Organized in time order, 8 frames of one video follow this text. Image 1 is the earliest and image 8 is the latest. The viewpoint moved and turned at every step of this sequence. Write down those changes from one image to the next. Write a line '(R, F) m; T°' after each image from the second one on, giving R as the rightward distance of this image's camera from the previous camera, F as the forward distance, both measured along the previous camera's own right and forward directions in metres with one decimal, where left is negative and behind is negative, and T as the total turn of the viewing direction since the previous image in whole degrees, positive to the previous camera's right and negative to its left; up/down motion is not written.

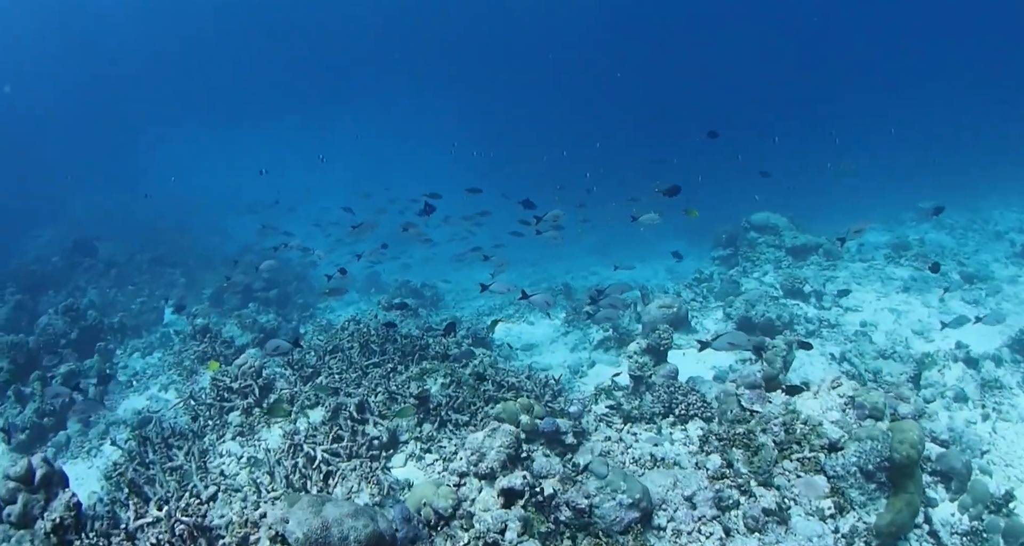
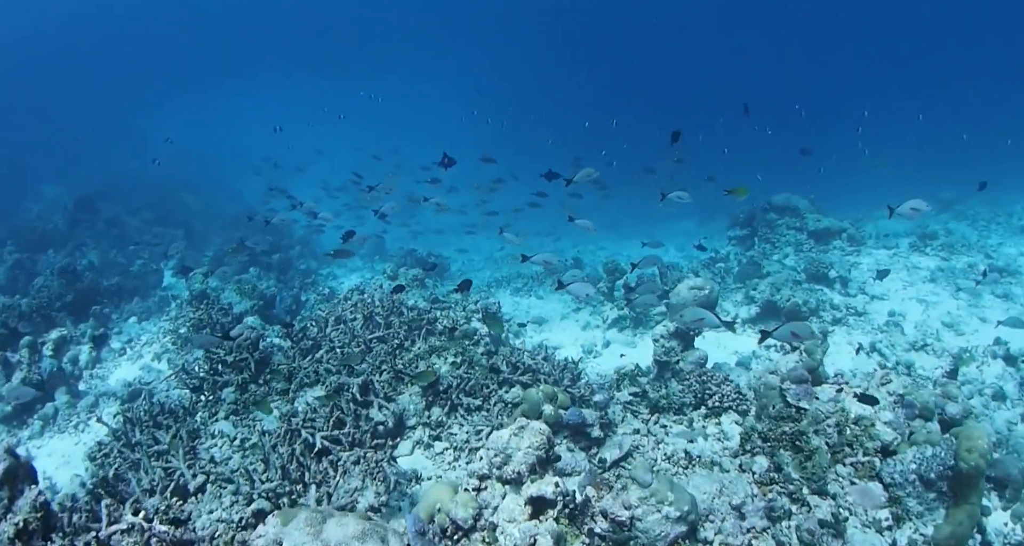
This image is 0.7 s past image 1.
(-0.2, +0.7) m; 0°
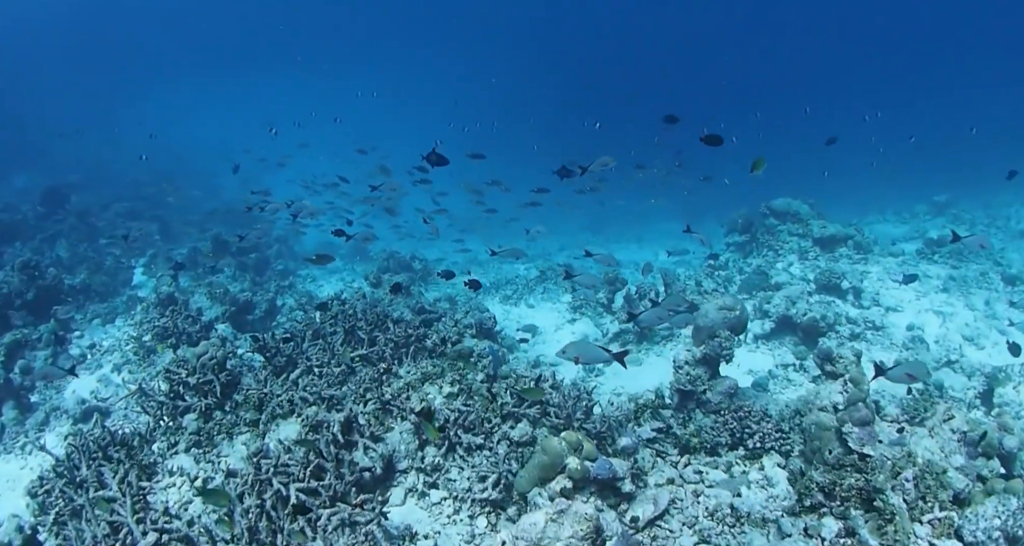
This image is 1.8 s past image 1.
(-0.3, +0.9) m; +1°
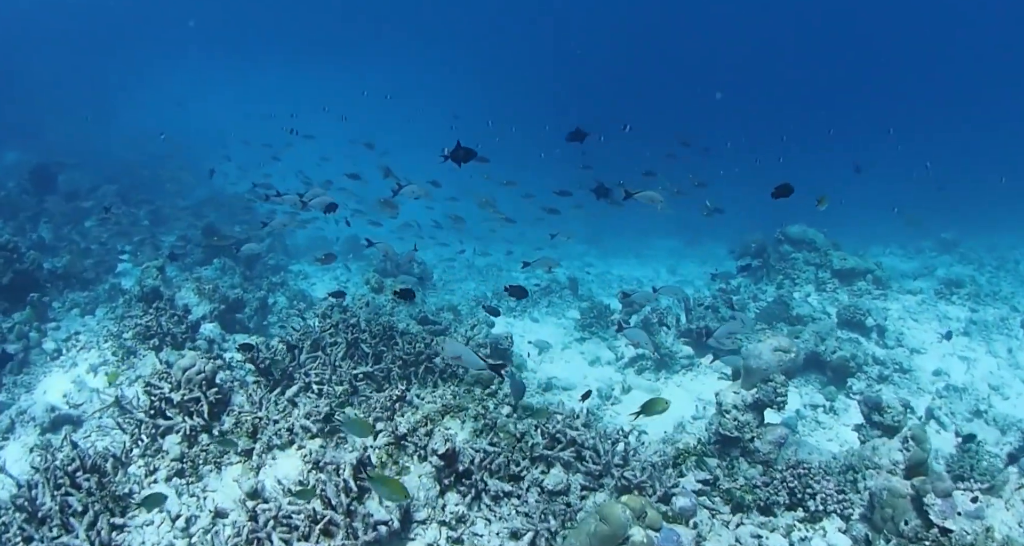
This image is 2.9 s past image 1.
(-0.5, +0.7) m; +1°
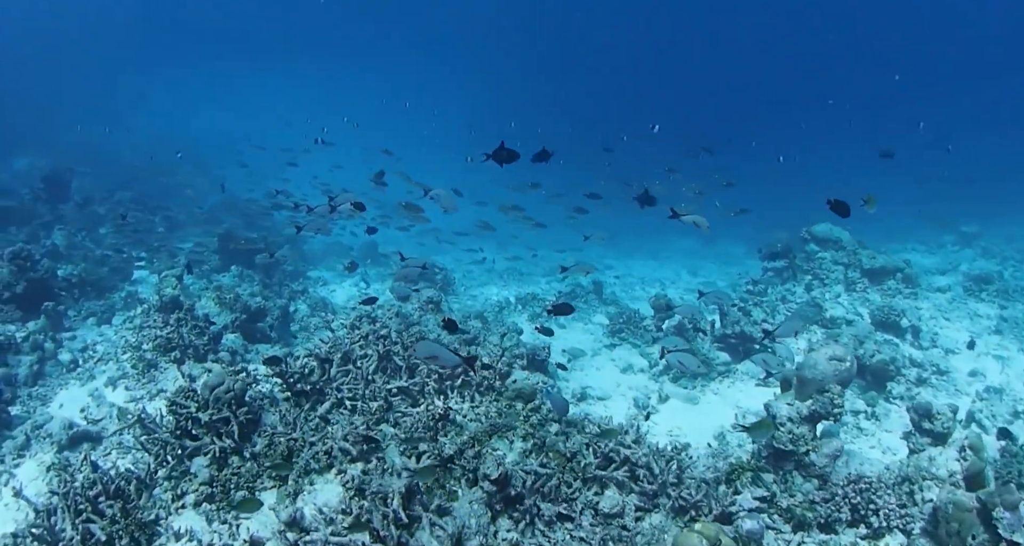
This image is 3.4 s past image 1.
(-0.4, +0.4) m; -1°
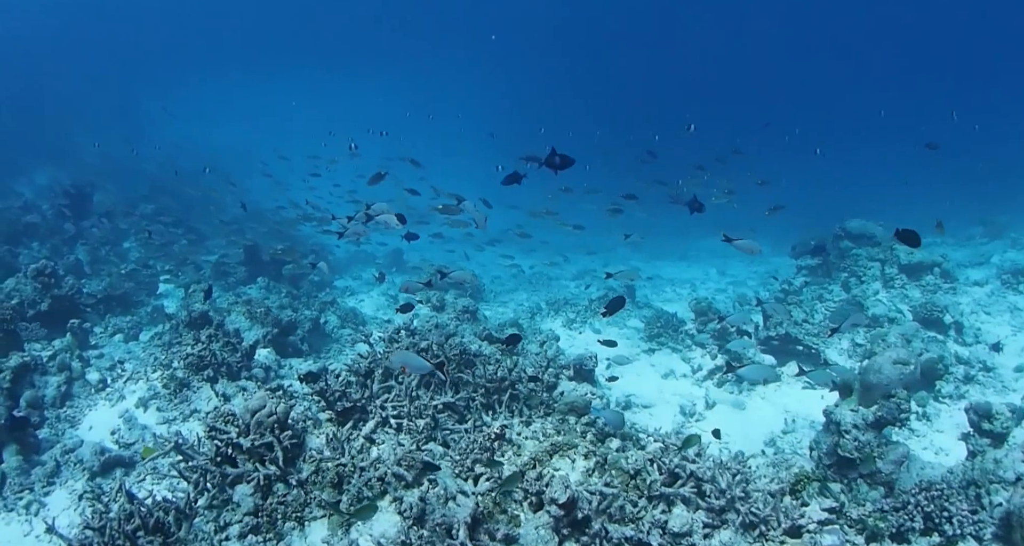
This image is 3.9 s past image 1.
(-0.4, +0.4) m; -1°
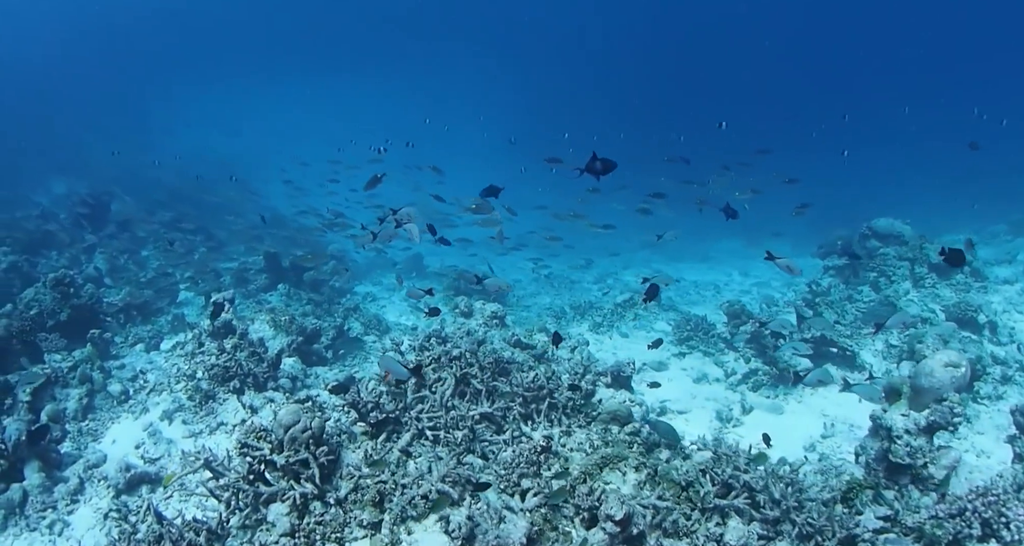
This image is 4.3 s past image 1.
(-0.3, +0.3) m; -1°
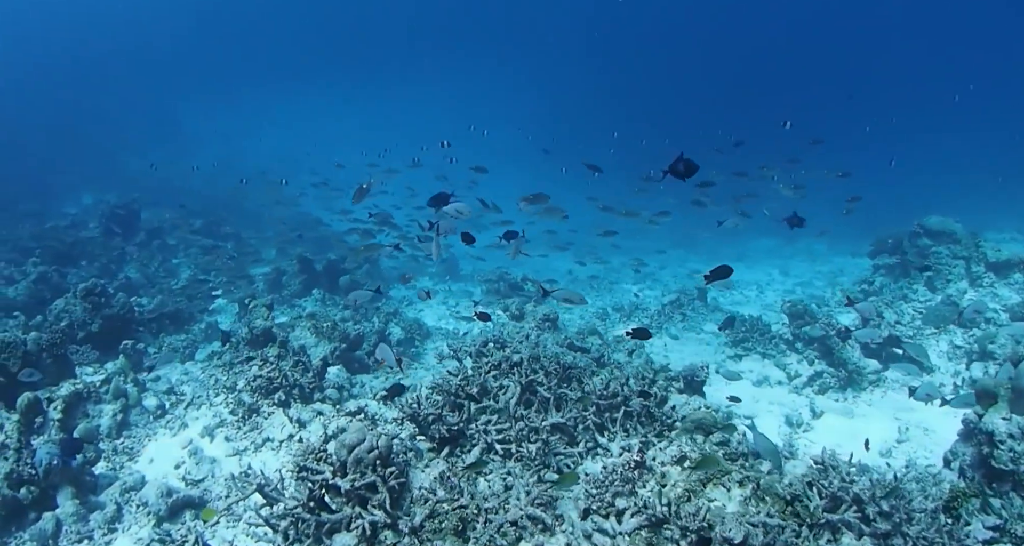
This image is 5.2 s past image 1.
(-0.5, +0.5) m; -2°
